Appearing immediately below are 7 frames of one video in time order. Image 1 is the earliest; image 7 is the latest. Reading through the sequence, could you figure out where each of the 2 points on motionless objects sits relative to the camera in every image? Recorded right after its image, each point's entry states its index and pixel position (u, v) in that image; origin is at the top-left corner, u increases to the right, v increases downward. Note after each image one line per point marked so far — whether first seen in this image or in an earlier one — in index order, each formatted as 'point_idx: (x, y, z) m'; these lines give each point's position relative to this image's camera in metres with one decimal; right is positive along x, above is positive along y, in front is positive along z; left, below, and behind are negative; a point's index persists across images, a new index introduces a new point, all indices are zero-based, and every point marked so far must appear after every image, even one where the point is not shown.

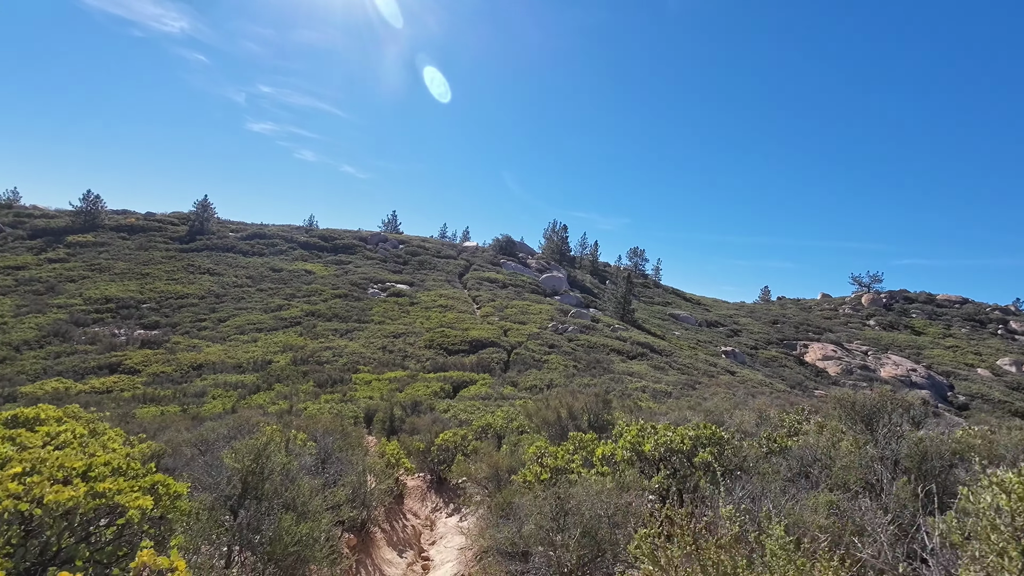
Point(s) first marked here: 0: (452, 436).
0: (-1.2, -3.0, +9.7) m
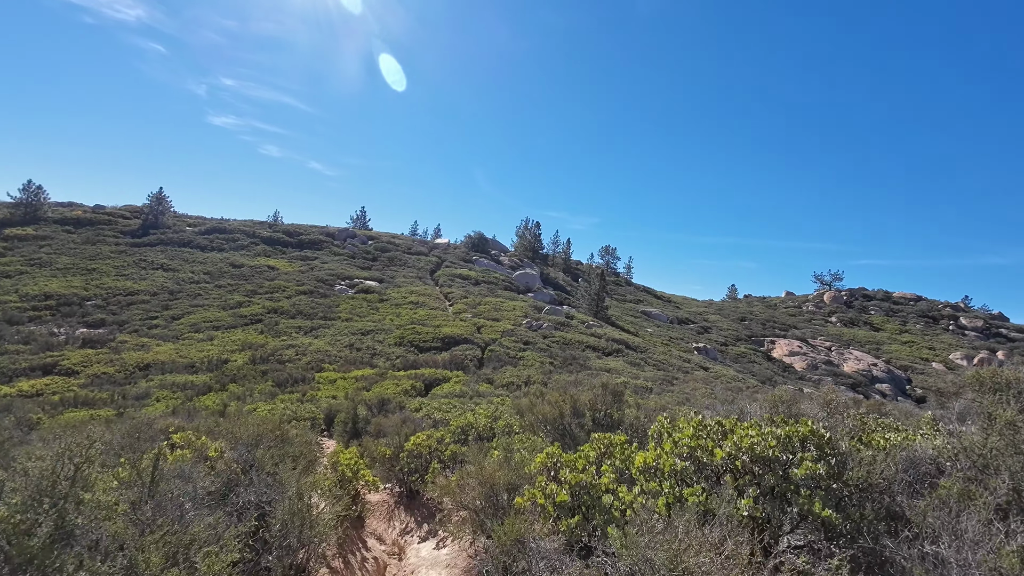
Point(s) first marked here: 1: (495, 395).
0: (-1.5, -2.6, +8.1) m
1: (-0.7, -4.4, +20.1) m
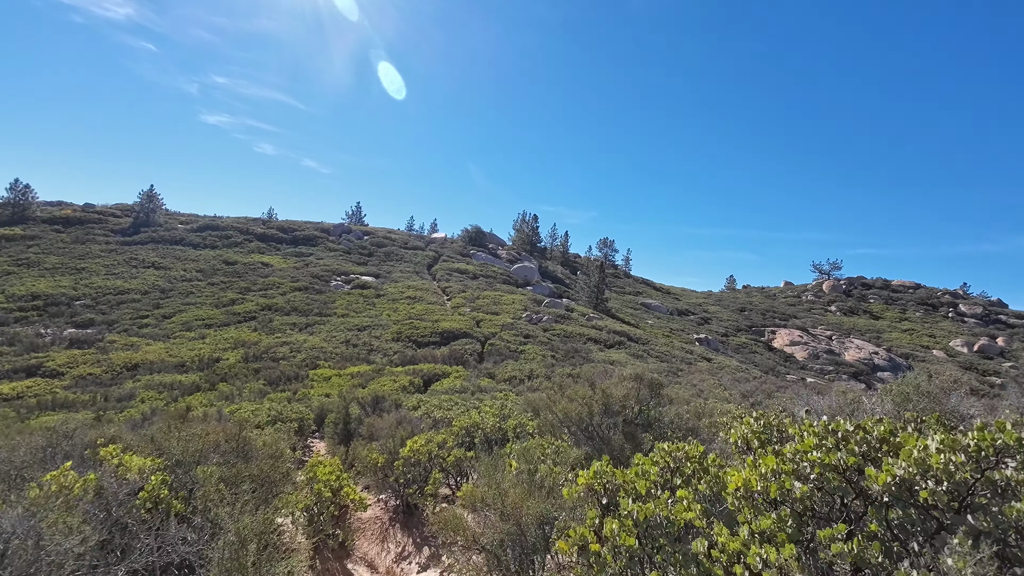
0: (-1.3, -2.3, +7.1) m
1: (-0.6, -4.0, +19.0) m
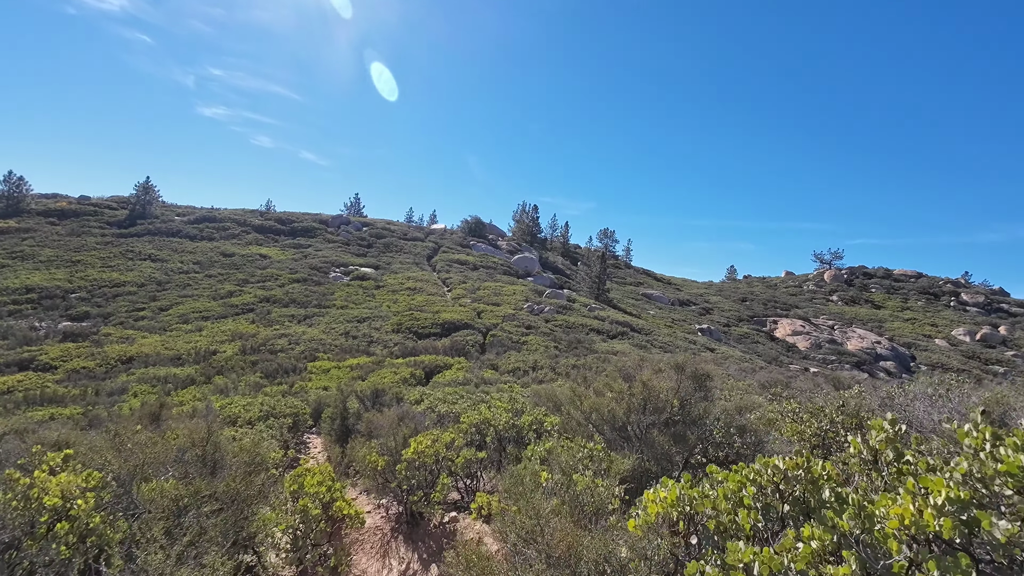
0: (-1.1, -2.0, +6.4) m
1: (-0.4, -3.6, +18.4) m
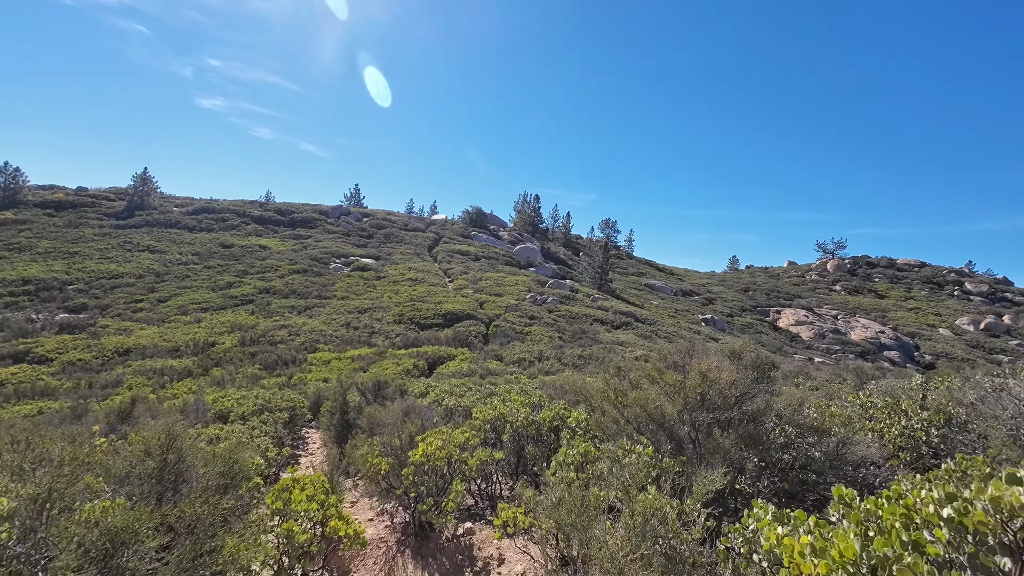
0: (-0.9, -1.8, +5.7) m
1: (-0.2, -3.1, +17.7) m
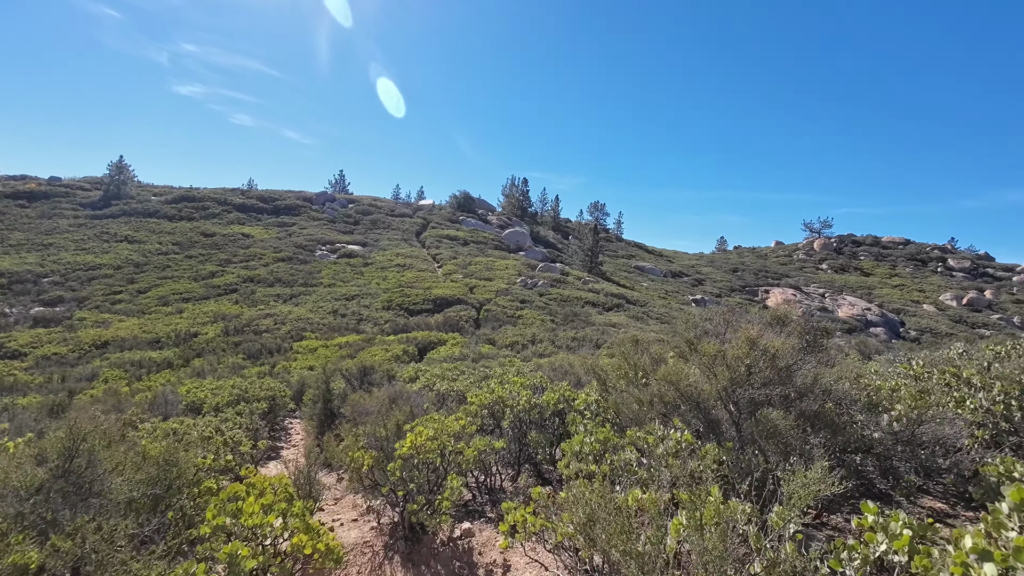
0: (-0.9, -1.5, +5.1) m
1: (-0.4, -2.4, +17.1) m
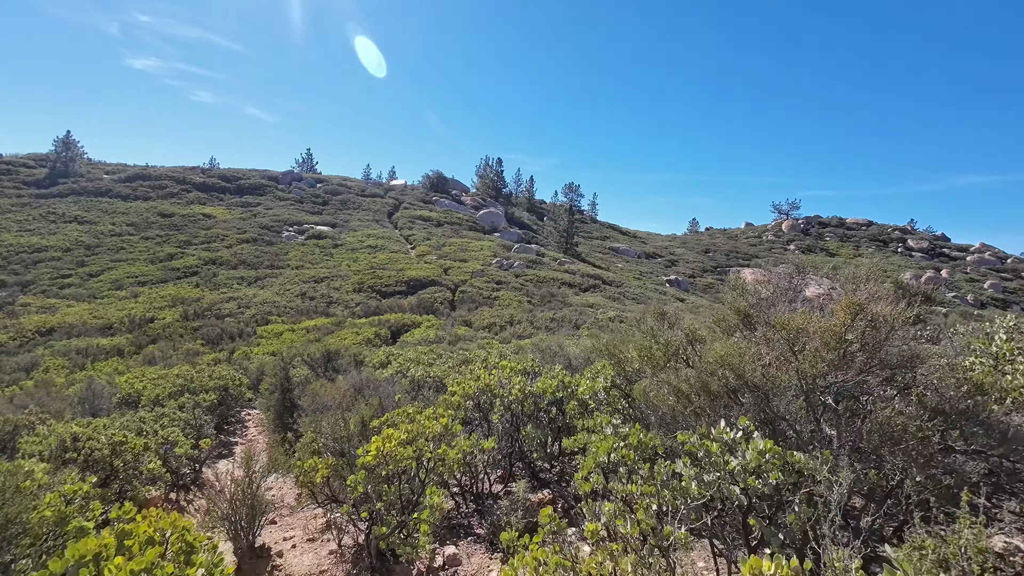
0: (-1.0, -1.2, +4.2) m
1: (-1.1, -1.7, +16.3) m
